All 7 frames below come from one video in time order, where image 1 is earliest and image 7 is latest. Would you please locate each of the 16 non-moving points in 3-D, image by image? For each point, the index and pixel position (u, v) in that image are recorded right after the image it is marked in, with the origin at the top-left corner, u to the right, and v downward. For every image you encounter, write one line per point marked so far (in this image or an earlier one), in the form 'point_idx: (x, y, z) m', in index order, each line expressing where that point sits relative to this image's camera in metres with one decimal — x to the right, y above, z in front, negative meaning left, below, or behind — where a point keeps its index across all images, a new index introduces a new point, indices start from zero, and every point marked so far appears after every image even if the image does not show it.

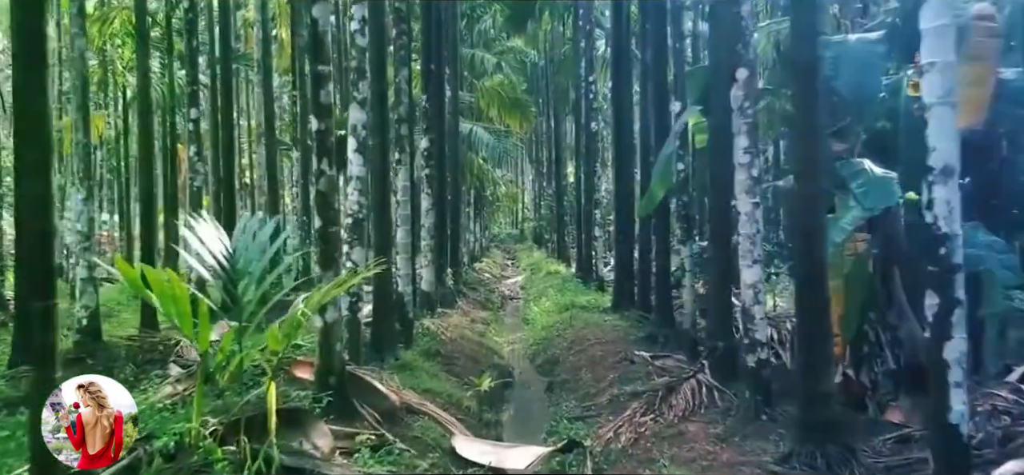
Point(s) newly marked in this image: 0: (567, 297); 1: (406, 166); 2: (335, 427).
0: (+1.0, -1.1, +12.3) m
1: (-1.2, +0.8, +7.7) m
2: (-1.2, -1.3, +4.5) m
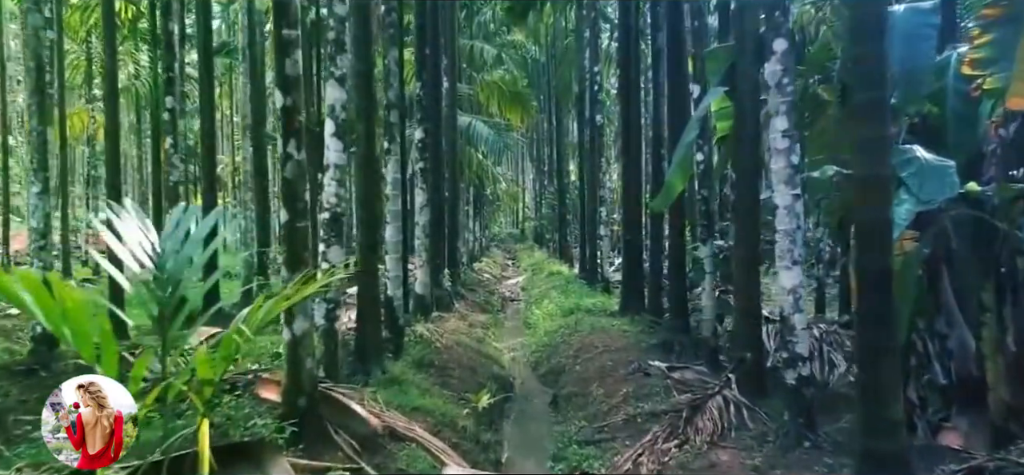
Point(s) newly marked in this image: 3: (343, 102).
0: (+1.0, -1.1, +11.6) m
1: (-1.2, +0.8, +7.0) m
2: (-1.2, -1.3, +3.8) m
3: (-1.2, +1.0, +4.9) m
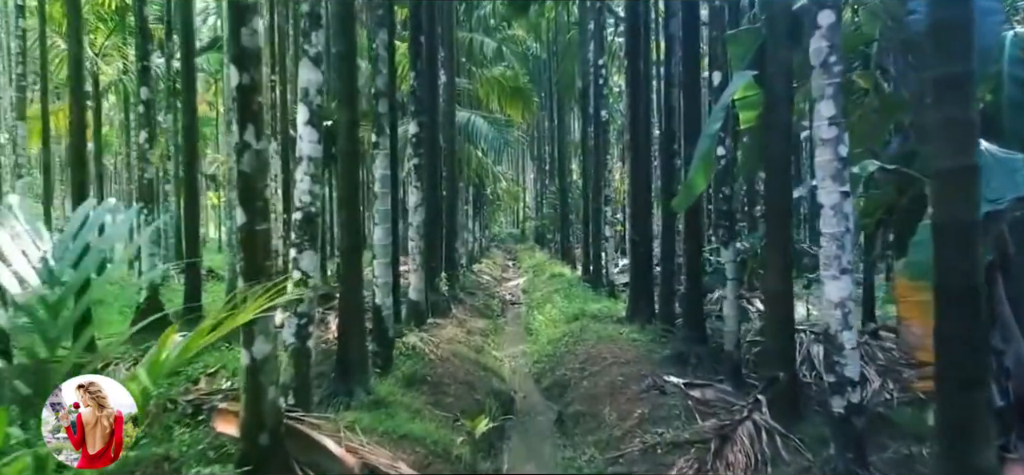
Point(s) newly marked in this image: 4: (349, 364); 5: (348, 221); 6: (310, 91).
0: (+1.0, -1.1, +11.0) m
1: (-1.2, +0.8, +6.3) m
2: (-1.2, -1.3, +3.2) m
3: (-1.2, +0.9, +4.2) m
4: (-1.3, -1.0, +5.1) m
5: (-1.2, +0.1, +5.1) m
6: (-1.3, +0.9, +4.2) m
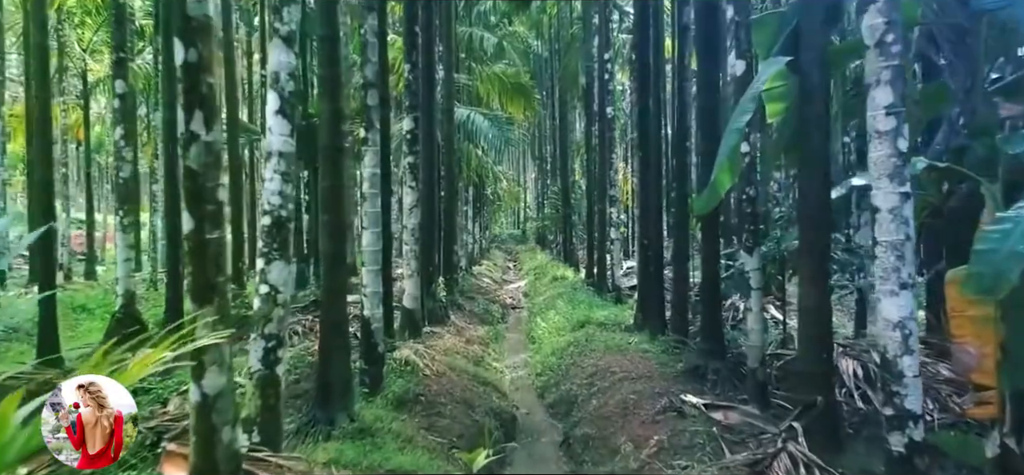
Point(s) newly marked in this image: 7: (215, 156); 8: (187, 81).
0: (+1.1, -1.1, +10.4) m
1: (-1.2, +0.8, +5.7) m
2: (-1.2, -1.3, +2.6) m
3: (-1.2, +0.9, +3.6) m
4: (-1.2, -1.0, +4.6) m
5: (-1.2, +0.1, +4.5) m
6: (-1.2, +0.9, +3.6) m
7: (-1.2, +0.3, +2.8) m
8: (-1.3, +0.6, +2.7) m
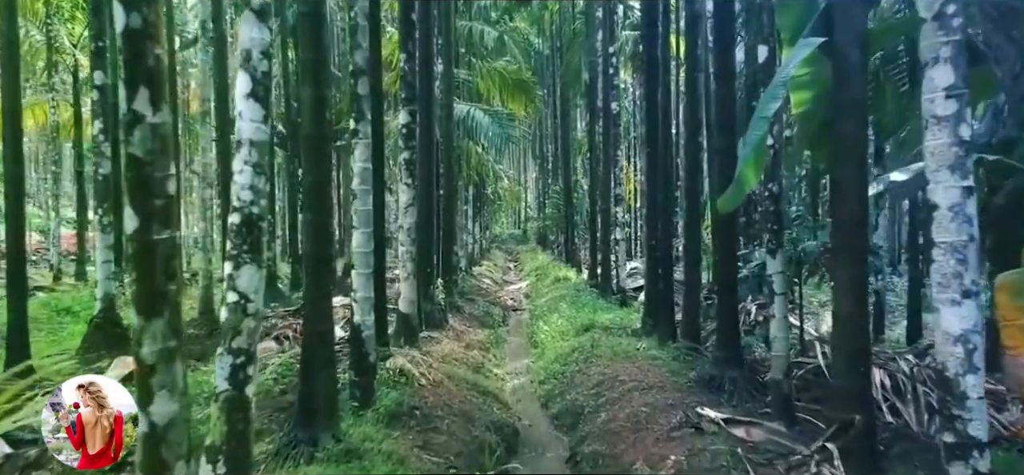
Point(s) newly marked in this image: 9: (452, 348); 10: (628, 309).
0: (+1.1, -1.1, +10.0) m
1: (-1.1, +0.8, +5.3) m
2: (-1.2, -1.3, +2.2) m
3: (-1.2, +0.9, +3.2) m
4: (-1.2, -1.0, +4.1) m
5: (-1.2, +0.1, +4.1) m
6: (-1.2, +0.9, +3.1) m
7: (-1.2, +0.3, +2.3) m
8: (-1.3, +0.6, +2.3) m
9: (-0.7, -1.3, +7.9) m
10: (+1.8, -1.1, +10.5) m
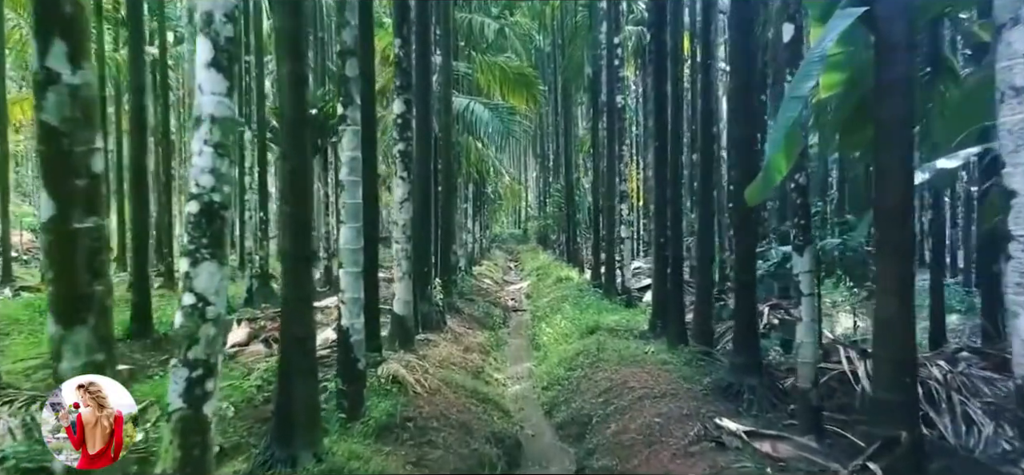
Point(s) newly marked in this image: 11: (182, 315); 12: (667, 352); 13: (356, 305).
0: (+1.1, -1.1, +9.5) m
1: (-1.1, +0.8, +4.9) m
2: (-1.1, -1.3, +1.7) m
3: (-1.2, +0.9, +2.8) m
4: (-1.2, -1.0, +3.7) m
5: (-1.2, +0.1, +3.7) m
6: (-1.2, +0.9, +2.7) m
7: (-1.2, +0.4, +1.9) m
8: (-1.3, +0.7, +1.8) m
9: (-0.7, -1.3, +7.5) m
10: (+1.8, -1.1, +10.1) m
11: (-1.3, -0.3, +2.6) m
12: (+1.7, -1.3, +7.4) m
13: (-1.1, -0.5, +4.8) m
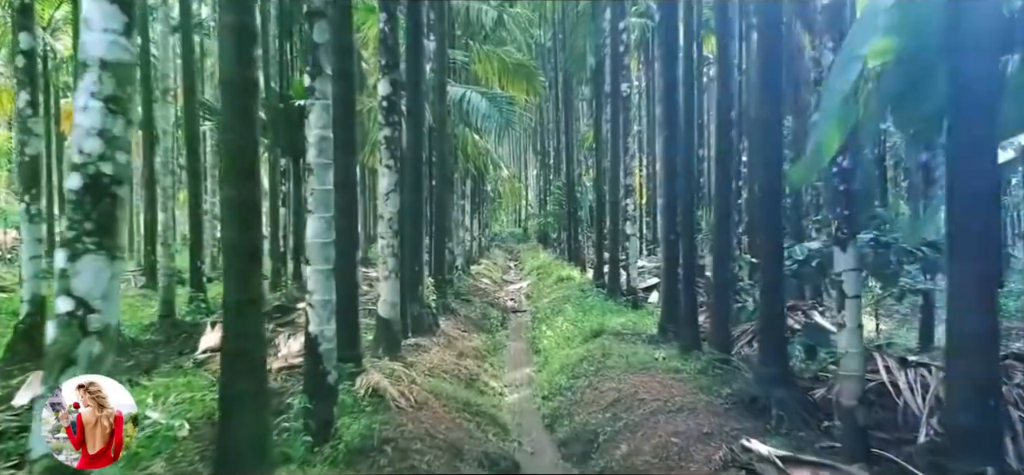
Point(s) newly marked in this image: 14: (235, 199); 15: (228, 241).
0: (+1.1, -1.1, +8.8) m
1: (-1.2, +0.8, +4.2) m
2: (-1.2, -1.3, +1.1) m
3: (-1.2, +1.0, +2.1) m
4: (-1.2, -1.0, +3.0) m
5: (-1.2, +0.1, +3.0) m
6: (-1.2, +0.9, +2.0) m
7: (-1.2, +0.4, +1.2) m
8: (-1.3, +0.7, +1.2) m
9: (-0.7, -1.2, +6.8) m
10: (+1.8, -1.0, +9.4) m
11: (-1.3, -0.3, +1.9) m
12: (+1.7, -1.2, +6.7) m
13: (-1.1, -0.4, +4.2) m
14: (-1.2, +0.2, +3.0) m
15: (-1.2, 0.0, +3.0) m
